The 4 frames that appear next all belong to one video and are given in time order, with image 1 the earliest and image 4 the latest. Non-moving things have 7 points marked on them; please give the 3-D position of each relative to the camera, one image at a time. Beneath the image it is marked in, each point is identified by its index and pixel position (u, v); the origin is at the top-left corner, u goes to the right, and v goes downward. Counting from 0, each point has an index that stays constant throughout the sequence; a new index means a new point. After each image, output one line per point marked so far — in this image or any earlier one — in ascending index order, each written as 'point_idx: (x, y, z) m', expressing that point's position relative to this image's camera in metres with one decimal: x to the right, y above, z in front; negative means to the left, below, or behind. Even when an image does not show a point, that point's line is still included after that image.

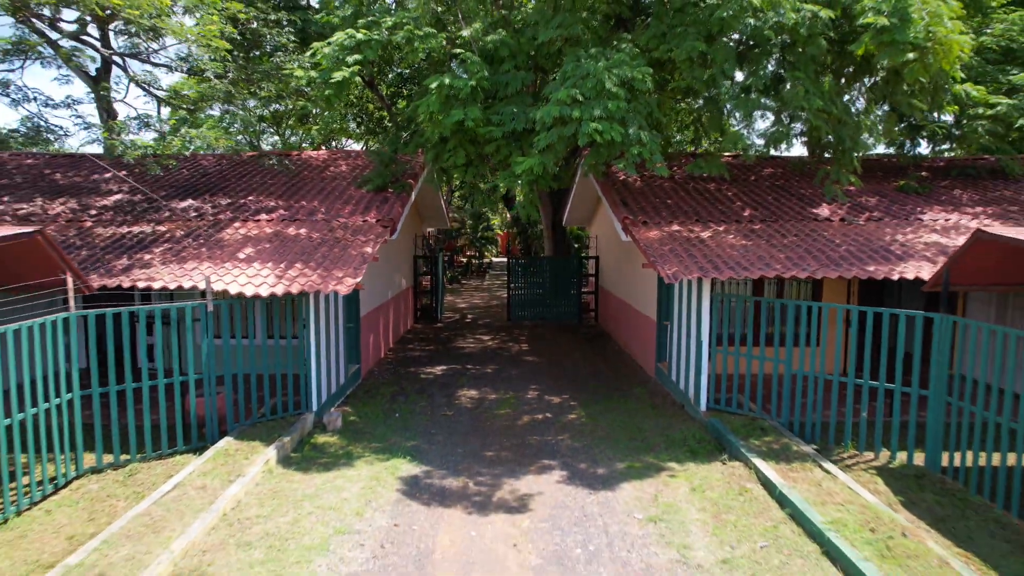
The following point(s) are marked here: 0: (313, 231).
0: (-3.8, +1.1, +8.7) m
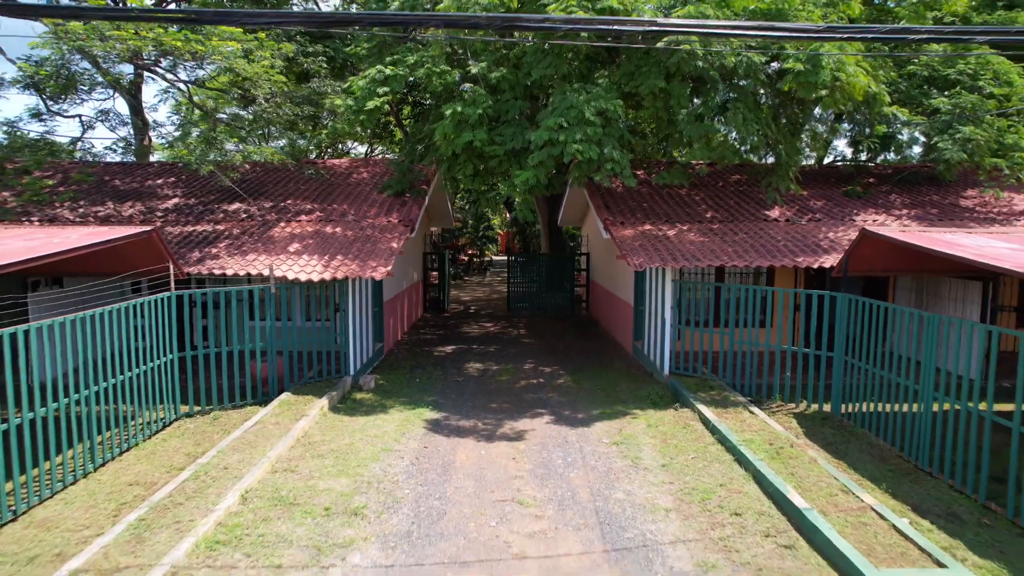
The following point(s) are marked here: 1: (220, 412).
0: (-3.8, +1.4, +10.5) m
1: (-5.2, -2.2, +8.3) m
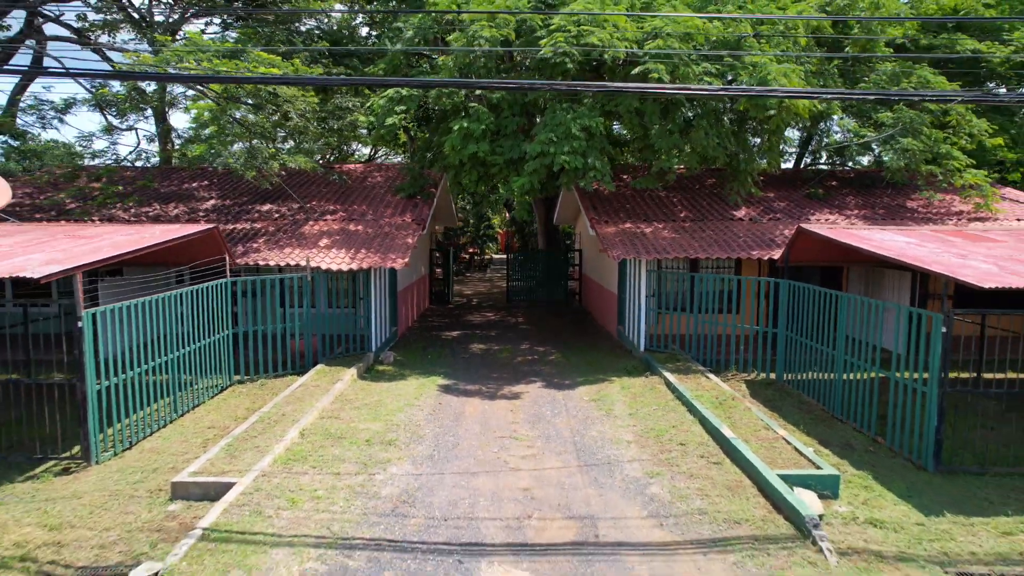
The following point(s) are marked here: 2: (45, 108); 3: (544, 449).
0: (-3.8, +1.6, +12.1) m
1: (-5.3, -2.0, +9.8) m
2: (-11.4, +4.4, +11.2) m
3: (+0.5, -2.4, +6.7) m
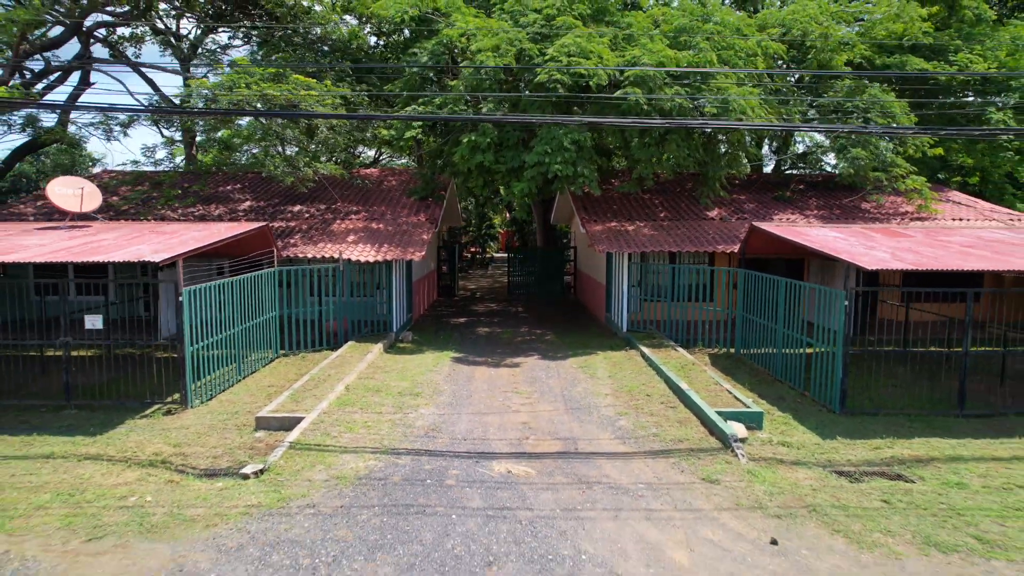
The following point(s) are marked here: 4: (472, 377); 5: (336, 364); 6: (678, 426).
0: (-3.8, +1.9, +13.9) m
1: (-5.3, -1.7, +11.6) m
2: (-11.4, +4.7, +13.0) m
3: (+0.5, -2.1, +8.5) m
4: (-0.8, -1.9, +9.8) m
5: (-3.9, -1.7, +10.2) m
6: (+2.6, -2.2, +7.2) m
